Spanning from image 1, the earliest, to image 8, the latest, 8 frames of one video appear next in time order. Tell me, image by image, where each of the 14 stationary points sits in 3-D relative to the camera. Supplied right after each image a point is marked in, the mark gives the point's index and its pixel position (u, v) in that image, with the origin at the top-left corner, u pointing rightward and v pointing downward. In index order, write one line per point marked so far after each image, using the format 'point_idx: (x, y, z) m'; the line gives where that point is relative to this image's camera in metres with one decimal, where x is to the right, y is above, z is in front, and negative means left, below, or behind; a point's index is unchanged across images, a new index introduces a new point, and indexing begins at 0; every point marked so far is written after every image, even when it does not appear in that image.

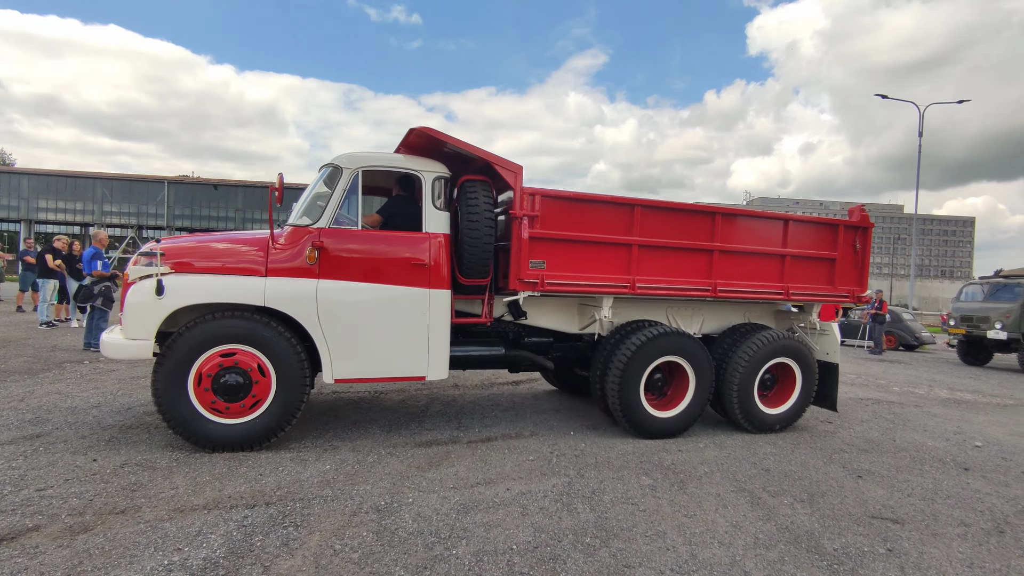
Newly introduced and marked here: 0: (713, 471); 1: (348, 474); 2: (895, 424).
0: (+1.4, -1.3, +4.1) m
1: (-1.0, -1.1, +3.5) m
2: (+4.0, -1.4, +5.9) m
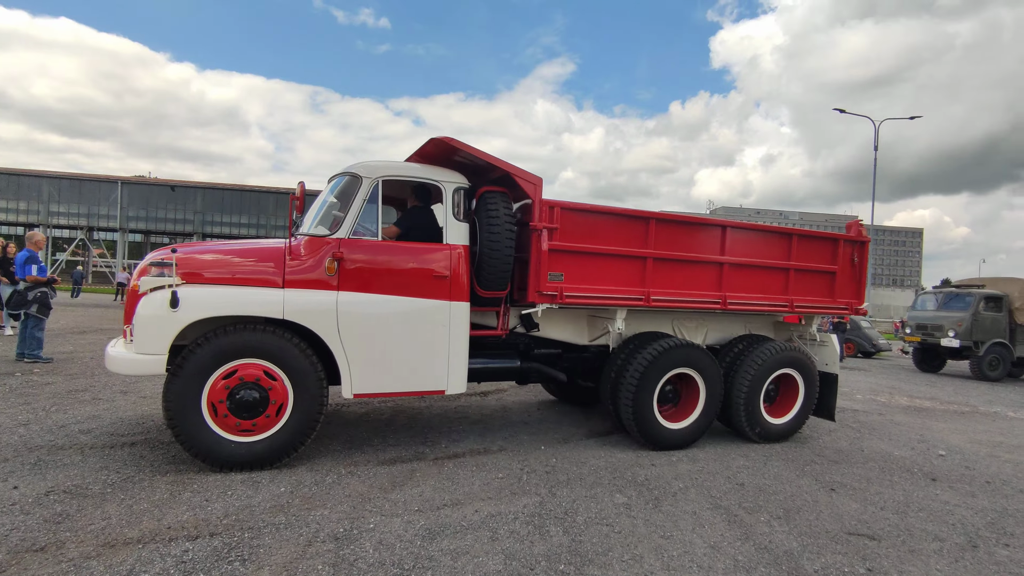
0: (+1.2, -1.4, +3.9) m
1: (-1.2, -1.2, +3.2) m
2: (+3.7, -1.5, +5.9) m
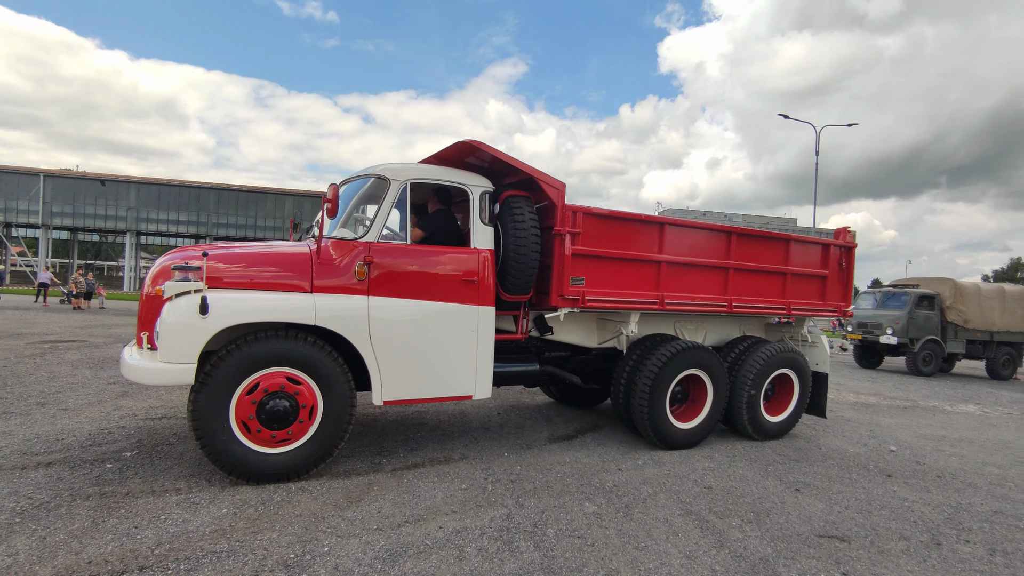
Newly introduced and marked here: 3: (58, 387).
0: (+1.0, -1.4, +3.8) m
1: (-1.4, -1.2, +2.9) m
2: (+3.2, -1.5, +6.0) m
3: (-4.5, -1.0, +5.7) m
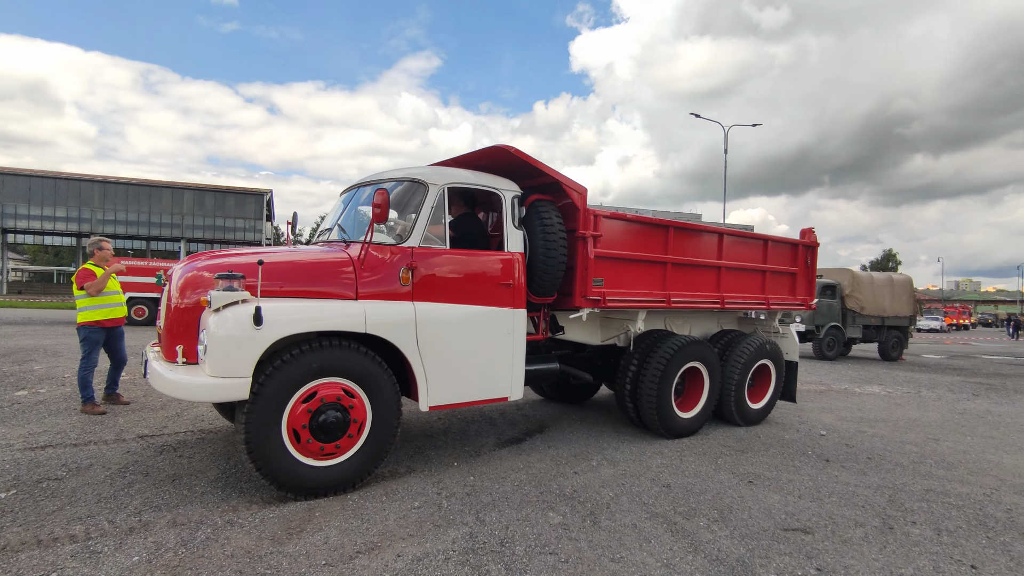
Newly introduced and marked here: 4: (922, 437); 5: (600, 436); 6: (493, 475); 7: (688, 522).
0: (+0.7, -1.3, +3.7) m
1: (-1.5, -1.2, +2.5) m
2: (+2.6, -1.4, +6.2) m
3: (-5.1, -1.1, +4.7) m
4: (+4.2, -1.5, +5.9) m
5: (+0.8, -1.4, +5.1) m
6: (-0.1, -1.3, +3.9) m
7: (+1.0, -1.4, +3.3) m
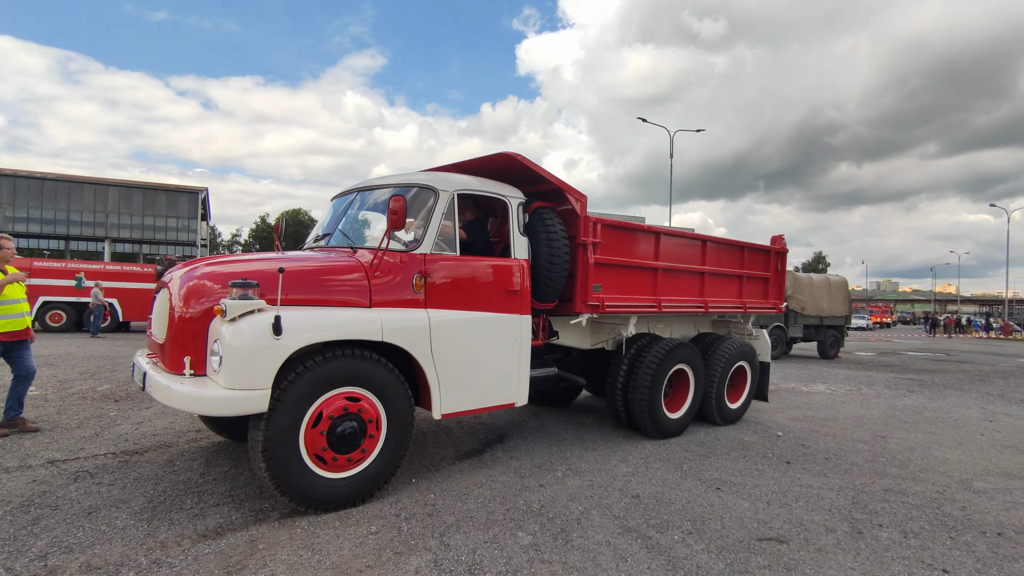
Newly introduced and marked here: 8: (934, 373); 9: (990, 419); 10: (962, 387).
0: (+0.5, -1.4, +3.5) m
1: (-1.6, -1.2, +2.1) m
2: (+2.1, -1.5, +6.2) m
3: (-5.3, -1.1, +4.0) m
4: (+3.8, -1.6, +6.0) m
5: (+0.4, -1.4, +5.0) m
6: (-0.4, -1.3, +3.7) m
7: (+0.8, -1.4, +3.1) m
8: (+9.1, -1.8, +12.3) m
9: (+6.1, -1.7, +7.2) m
10: (+7.9, -1.7, +10.0) m
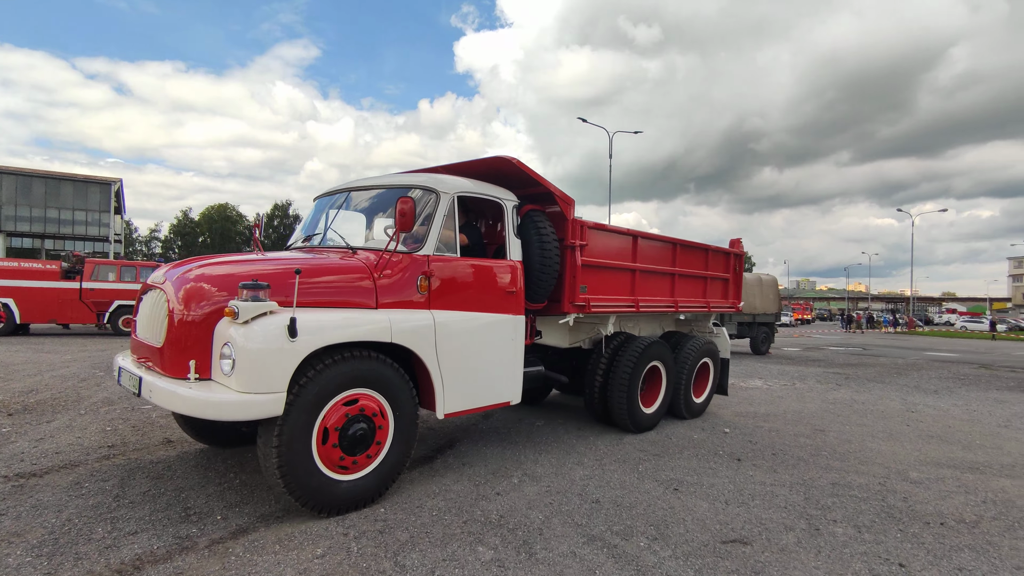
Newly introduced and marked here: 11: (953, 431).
0: (+0.2, -1.4, +3.4) m
1: (-1.7, -1.2, +1.7) m
2: (+1.6, -1.4, +6.2) m
3: (-5.6, -1.1, +3.2) m
4: (+3.3, -1.5, +6.2) m
5: (0.0, -1.4, +4.8) m
6: (-0.6, -1.3, +3.4) m
7: (+0.6, -1.4, +3.0) m
8: (+7.9, -1.8, +13.0) m
9: (+5.4, -1.6, +7.6) m
10: (+6.9, -1.7, +10.6) m
11: (+5.0, -1.6, +6.4) m
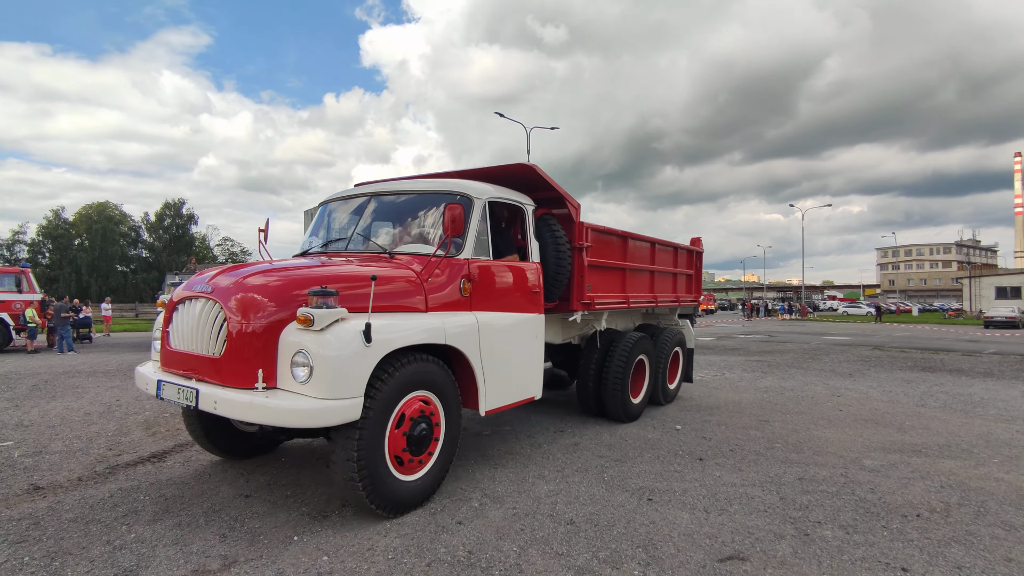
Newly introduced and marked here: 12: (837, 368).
0: (0.0, -1.3, +2.9) m
1: (-1.6, -1.3, +1.0) m
2: (+1.0, -1.4, +5.9) m
3: (-5.7, -1.2, +1.9) m
4: (+2.6, -1.4, +6.2) m
5: (-0.3, -1.3, +4.3) m
6: (-0.8, -1.3, +2.9) m
7: (+0.5, -1.3, +2.7) m
8: (+6.2, -1.6, +13.6) m
9: (+4.5, -1.5, +7.9) m
10: (+5.6, -1.5, +11.1) m
11: (+4.3, -1.5, +6.7) m
12: (+6.1, -1.5, +10.6) m
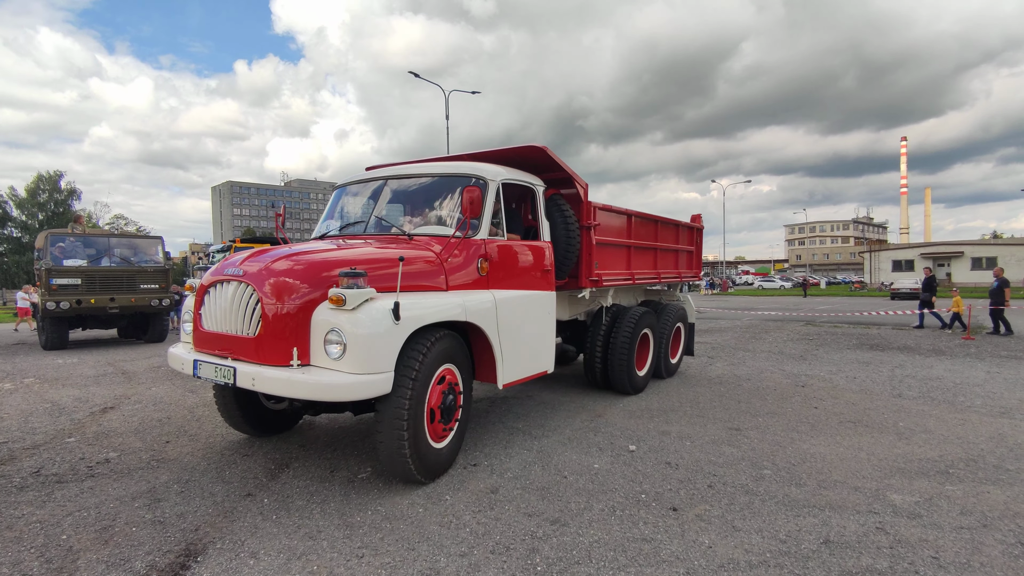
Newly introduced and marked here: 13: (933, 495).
0: (-0.4, -1.3, +1.3) m
1: (-1.7, -1.3, -0.8) m
2: (+0.2, -1.2, +4.4) m
3: (-5.9, -1.3, -0.4) m
4: (+1.8, -1.2, +4.9) m
5: (-0.9, -1.2, +2.6) m
6: (-1.2, -1.3, +1.1) m
7: (+0.1, -1.3, +1.1) m
8: (+4.4, -1.0, +12.7) m
9: (+3.5, -1.2, +6.8) m
10: (+4.1, -1.0, +10.1) m
11: (+3.4, -1.2, +5.5) m
12: (+4.7, -1.0, +9.7) m
13: (+2.5, -1.2, +3.4) m
